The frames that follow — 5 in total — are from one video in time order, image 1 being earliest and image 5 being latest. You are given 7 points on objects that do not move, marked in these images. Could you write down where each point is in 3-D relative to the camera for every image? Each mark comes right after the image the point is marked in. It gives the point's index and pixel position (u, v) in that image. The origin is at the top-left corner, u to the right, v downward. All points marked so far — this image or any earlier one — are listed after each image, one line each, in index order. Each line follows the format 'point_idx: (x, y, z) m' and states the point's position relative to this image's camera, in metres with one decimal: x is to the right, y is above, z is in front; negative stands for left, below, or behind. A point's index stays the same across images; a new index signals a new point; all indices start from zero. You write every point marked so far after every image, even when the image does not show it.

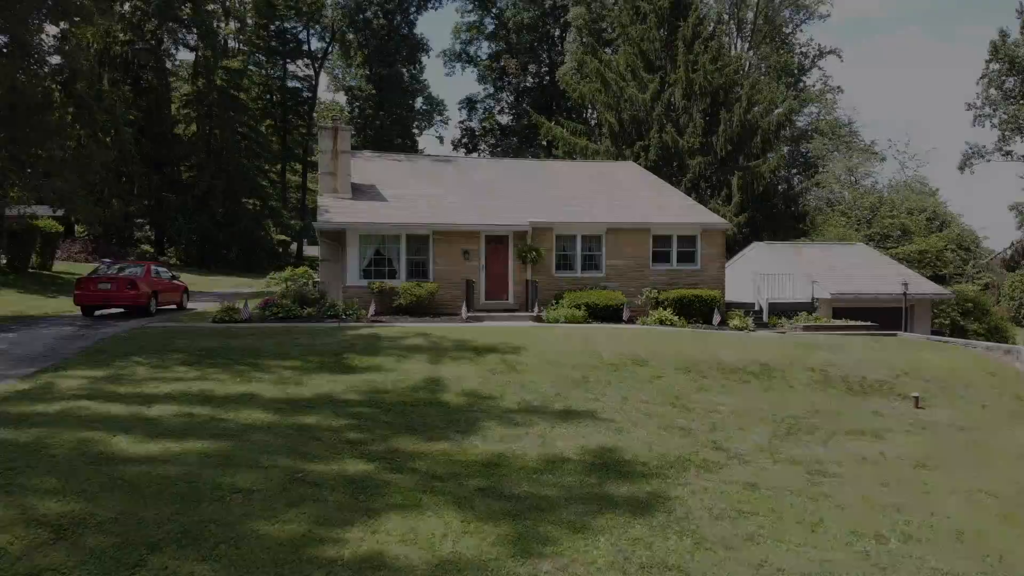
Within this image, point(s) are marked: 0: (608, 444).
0: (+4.8, -7.7, +8.4) m
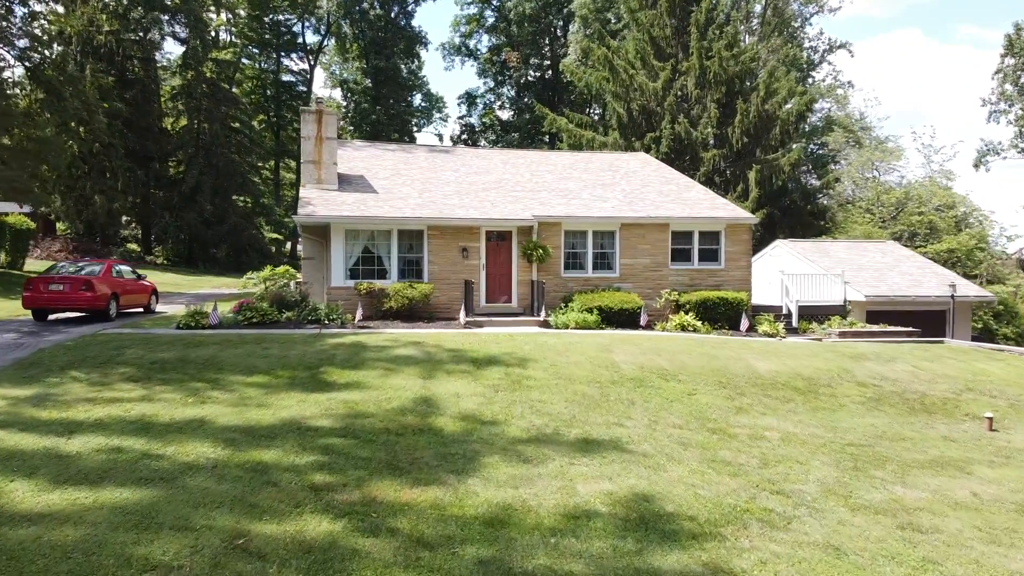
0: (+5.1, -7.8, +6.6) m
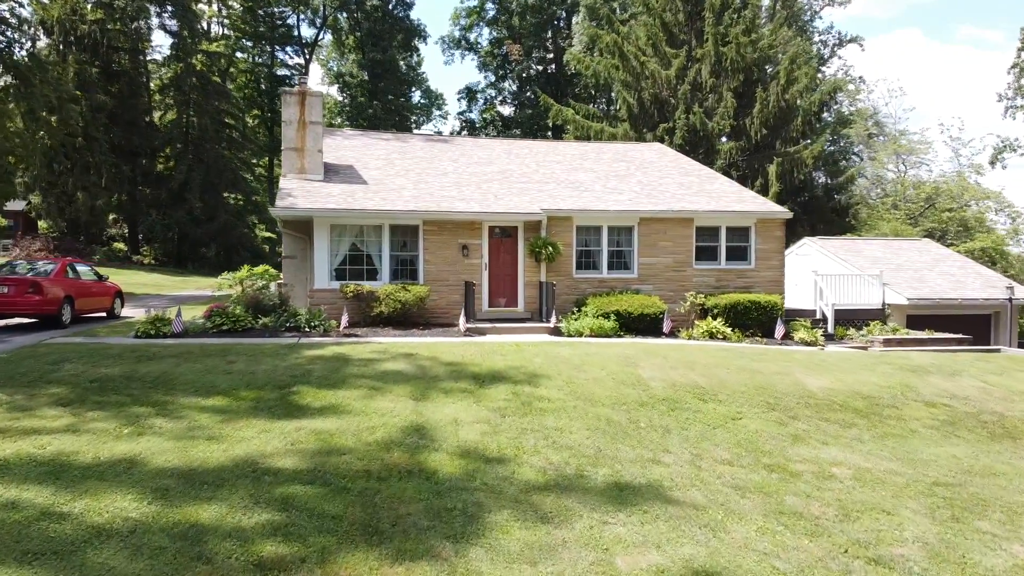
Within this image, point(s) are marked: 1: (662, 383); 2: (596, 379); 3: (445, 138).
0: (+5.6, -8.0, +5.0) m
1: (+8.5, -5.4, +9.6) m
2: (+4.8, -5.1, +9.6) m
3: (-7.4, +16.5, +18.7) m
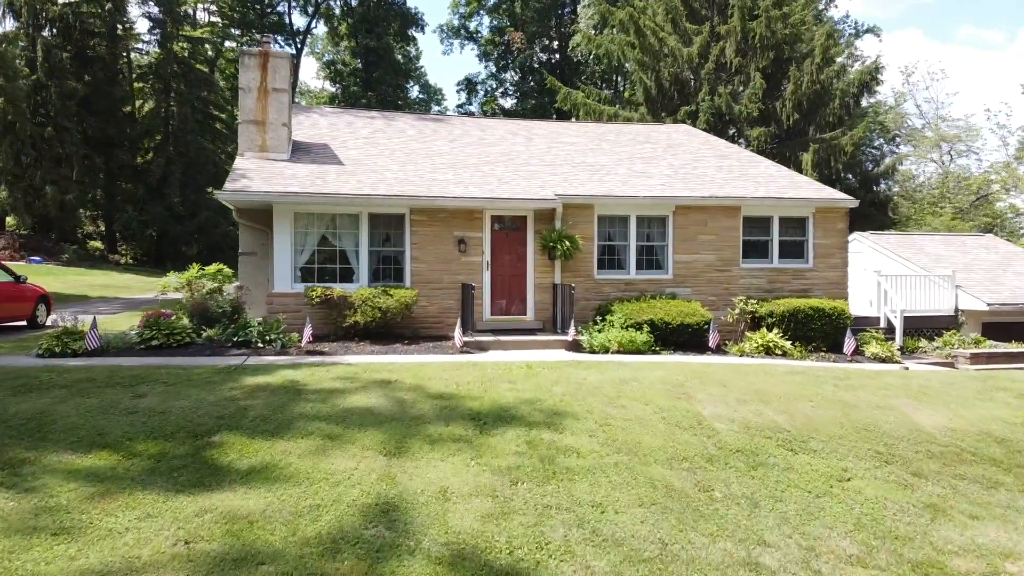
0: (+6.1, -8.3, +2.4) m
1: (+9.0, -5.6, +7.1) m
2: (+5.3, -5.3, +7.1) m
3: (-6.9, +16.3, +16.2) m
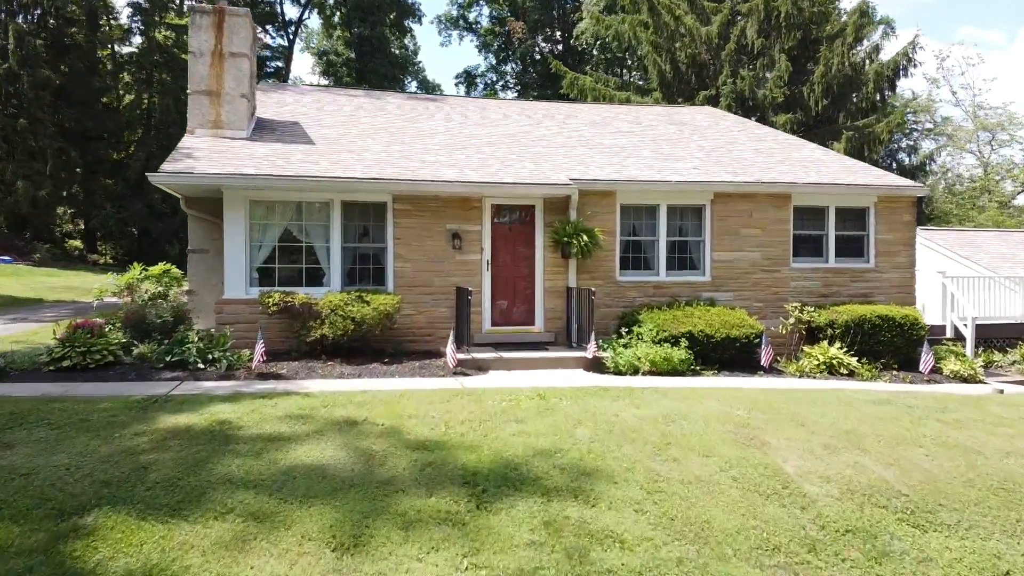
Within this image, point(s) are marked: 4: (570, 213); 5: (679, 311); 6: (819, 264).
0: (+6.4, -8.5, +0.5) m
1: (+9.3, -5.8, +5.2) m
2: (+5.6, -5.6, +5.2) m
3: (-6.6, +16.1, +14.3) m
4: (+3.2, +4.3, +9.7) m
5: (+8.9, -1.2, +9.1) m
6: (+17.8, +1.4, +9.9) m
